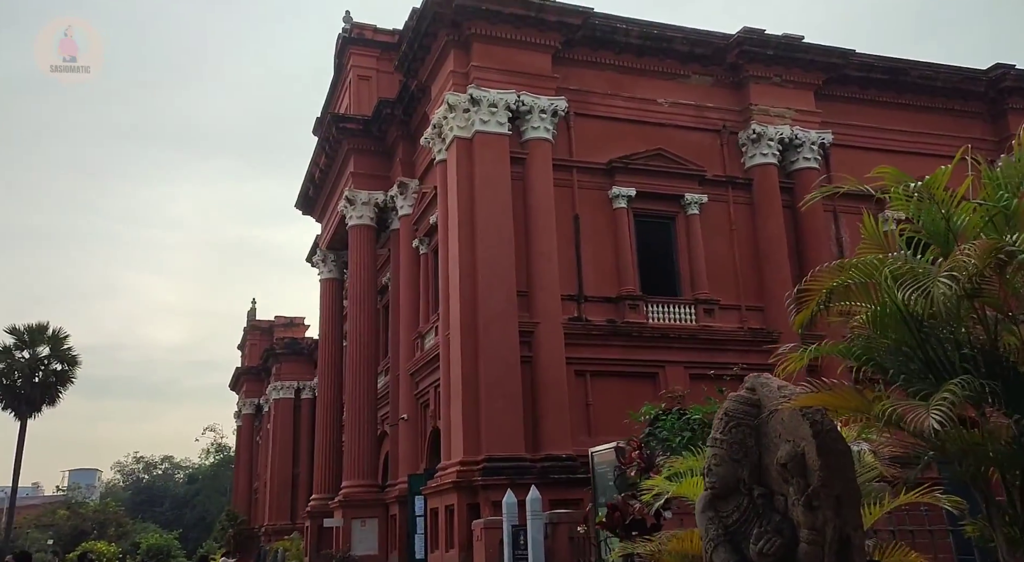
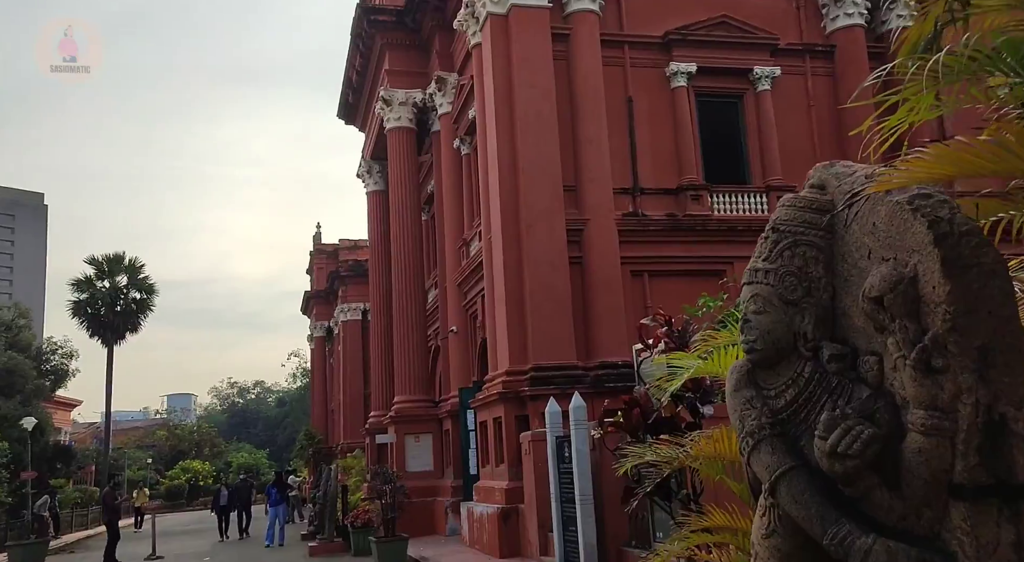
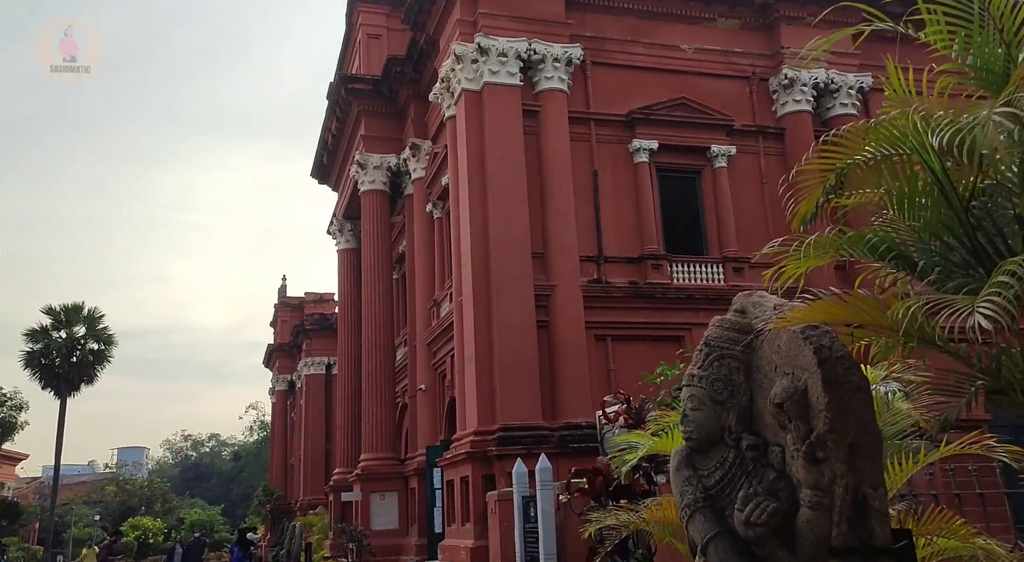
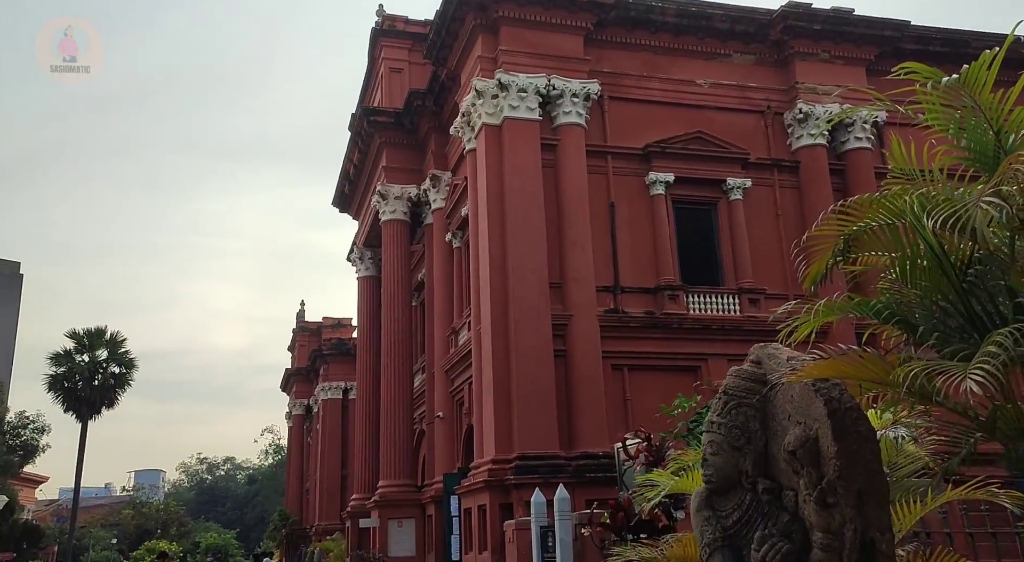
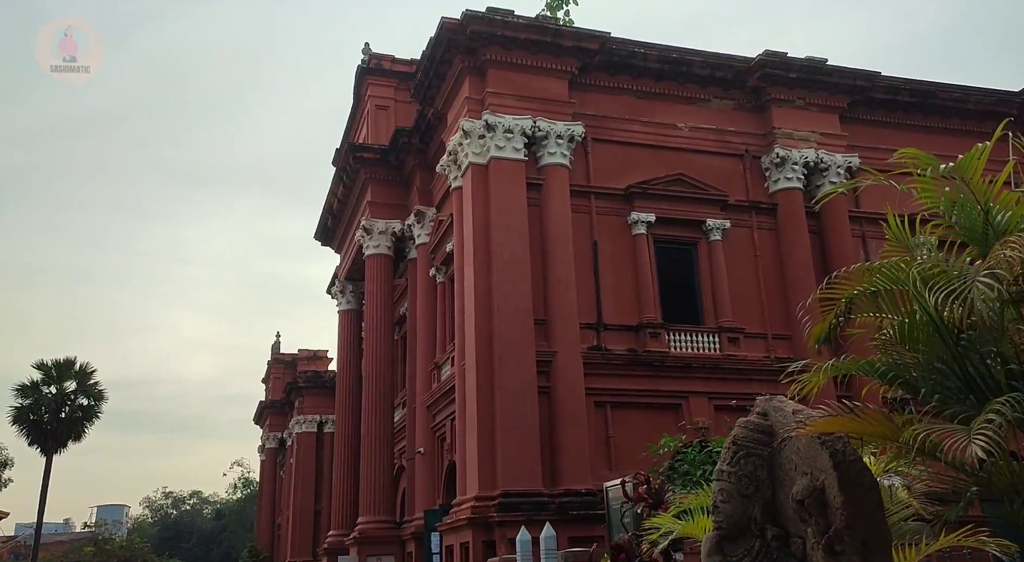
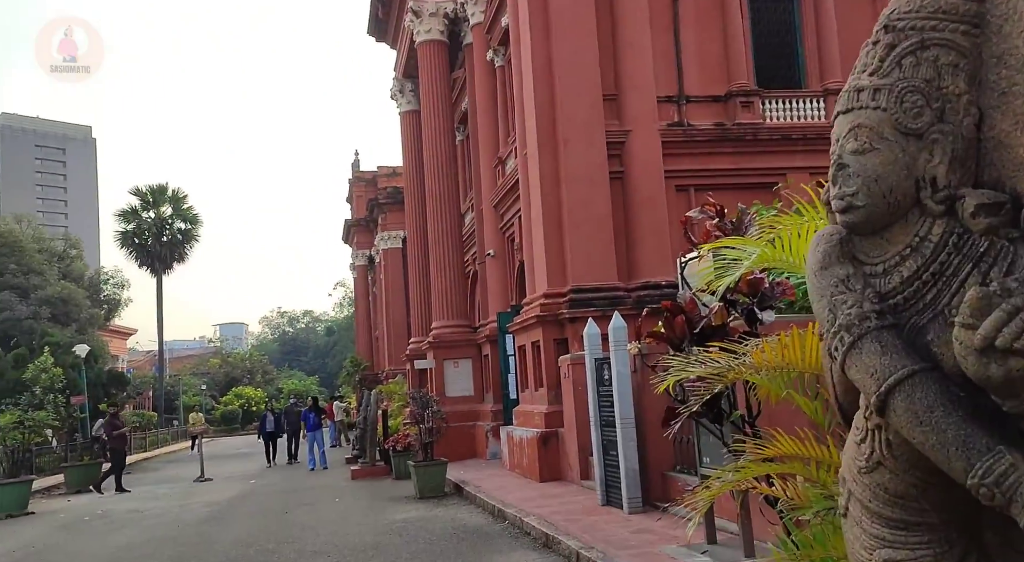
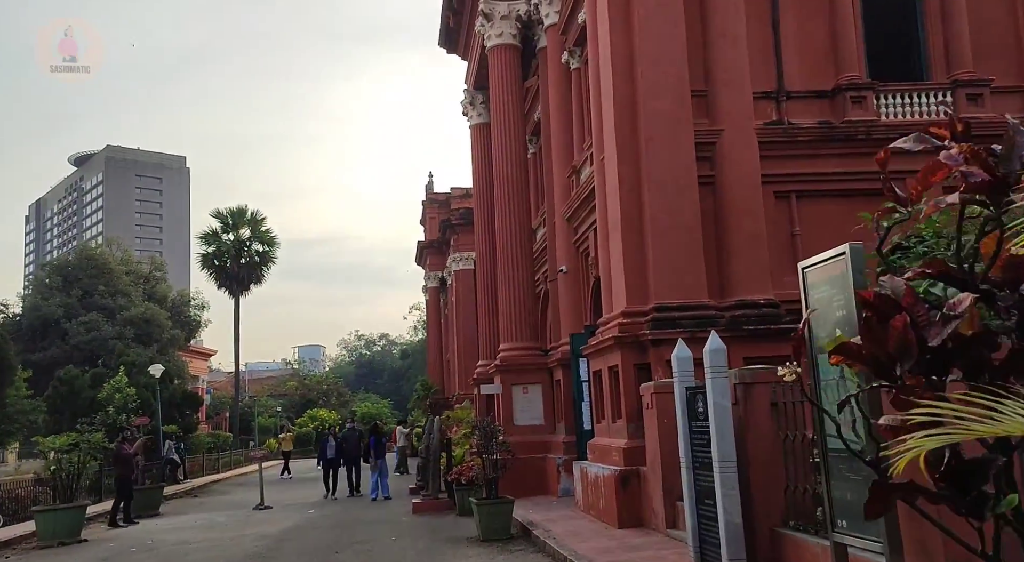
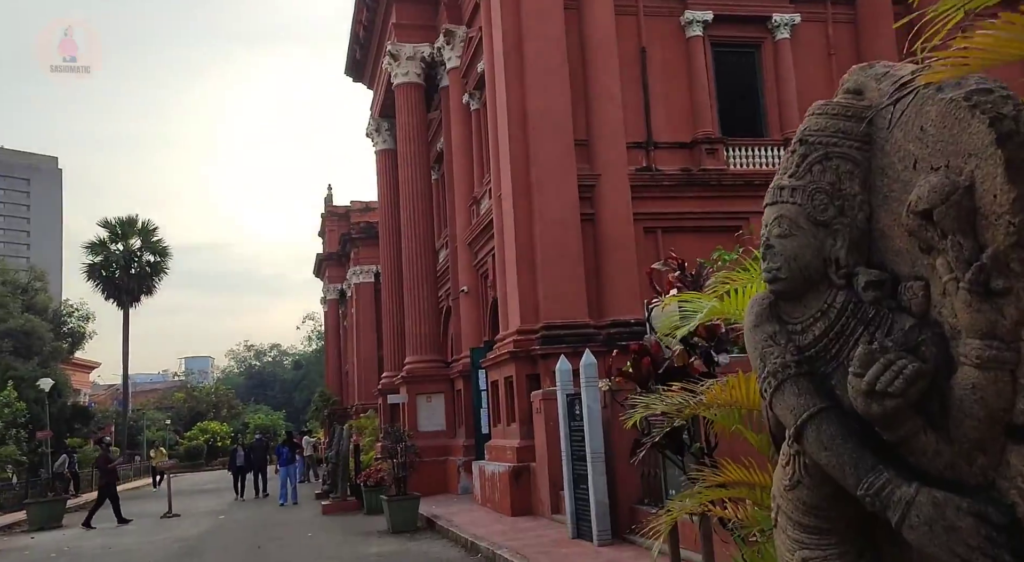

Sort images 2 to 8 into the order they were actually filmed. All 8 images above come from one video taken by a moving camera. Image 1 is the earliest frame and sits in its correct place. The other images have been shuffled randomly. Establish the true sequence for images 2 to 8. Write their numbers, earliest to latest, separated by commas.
5, 4, 3, 2, 8, 6, 7
